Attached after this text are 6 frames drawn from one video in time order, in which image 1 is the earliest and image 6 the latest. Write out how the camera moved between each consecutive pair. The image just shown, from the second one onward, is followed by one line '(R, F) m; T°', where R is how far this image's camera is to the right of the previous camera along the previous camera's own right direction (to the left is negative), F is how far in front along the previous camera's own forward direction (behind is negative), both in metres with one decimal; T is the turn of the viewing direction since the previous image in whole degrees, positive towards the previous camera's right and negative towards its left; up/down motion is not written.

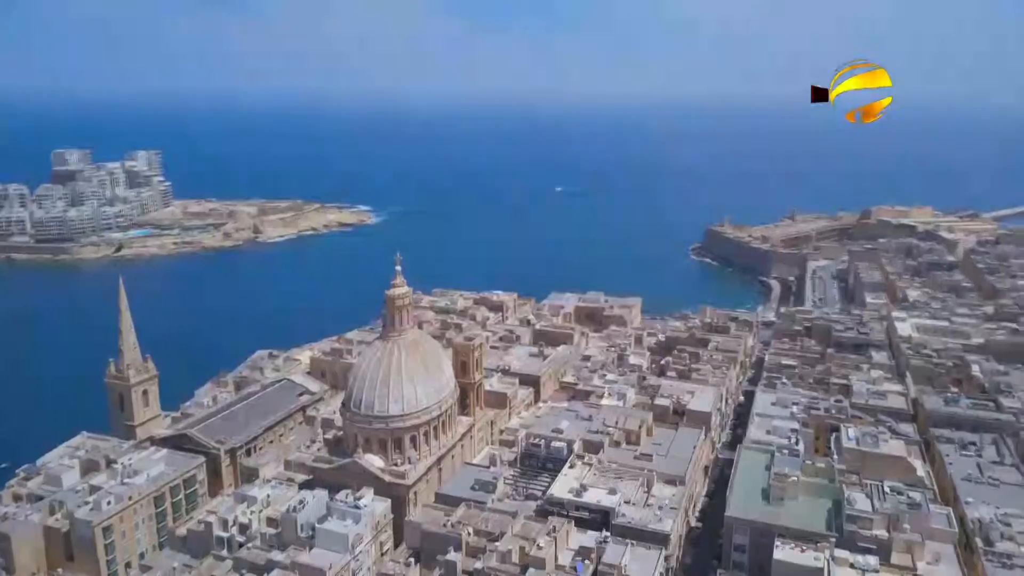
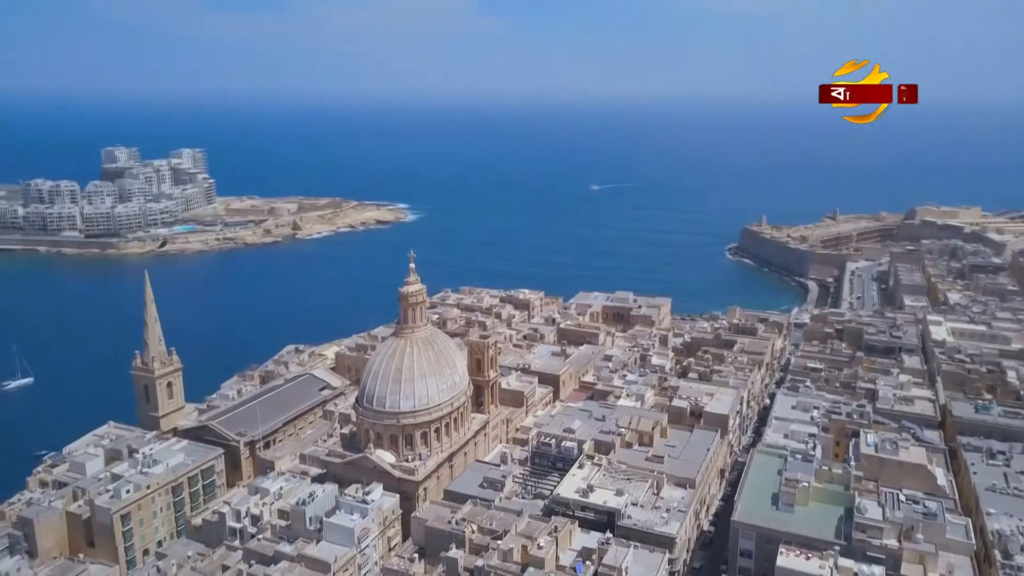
(+1.2, +0.1) m; -3°
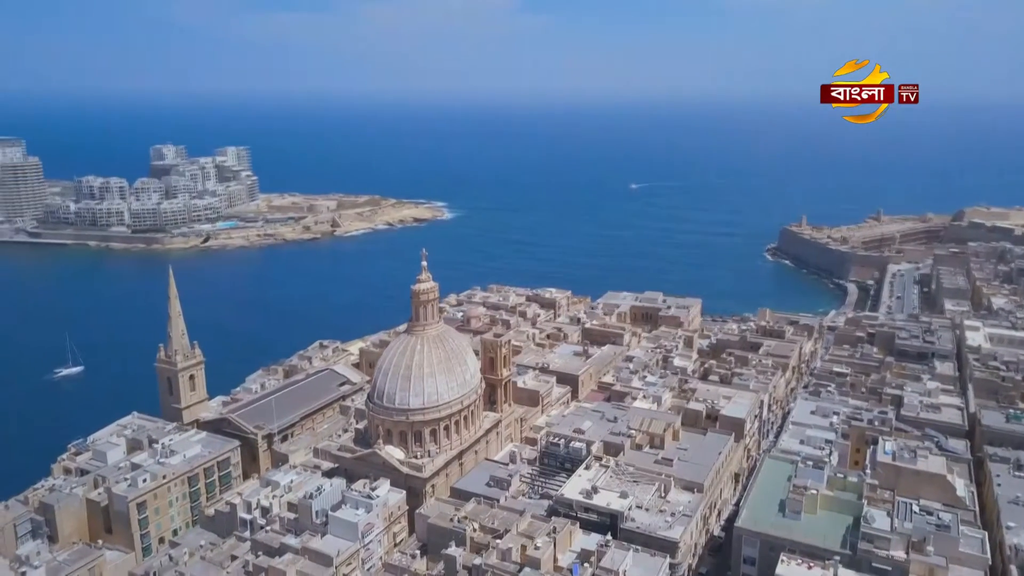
(+1.3, +0.1) m; -3°
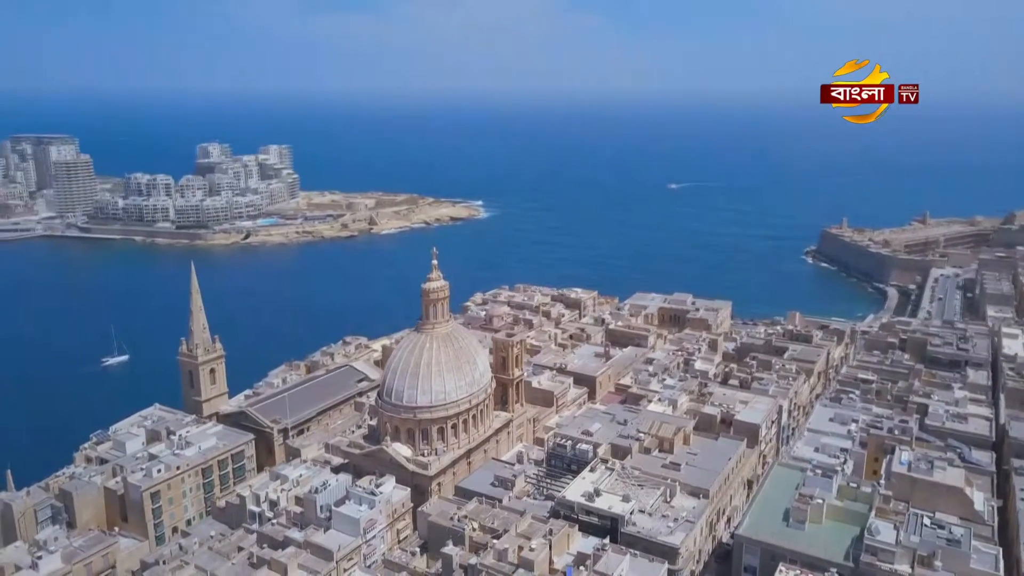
(+1.3, +0.1) m; -3°
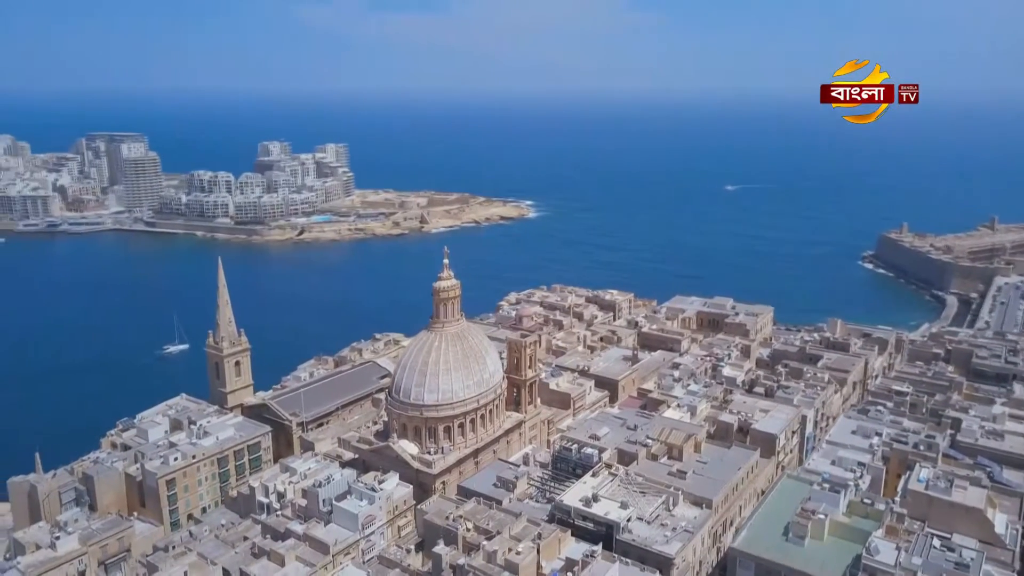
(+2.0, +0.3) m; -5°
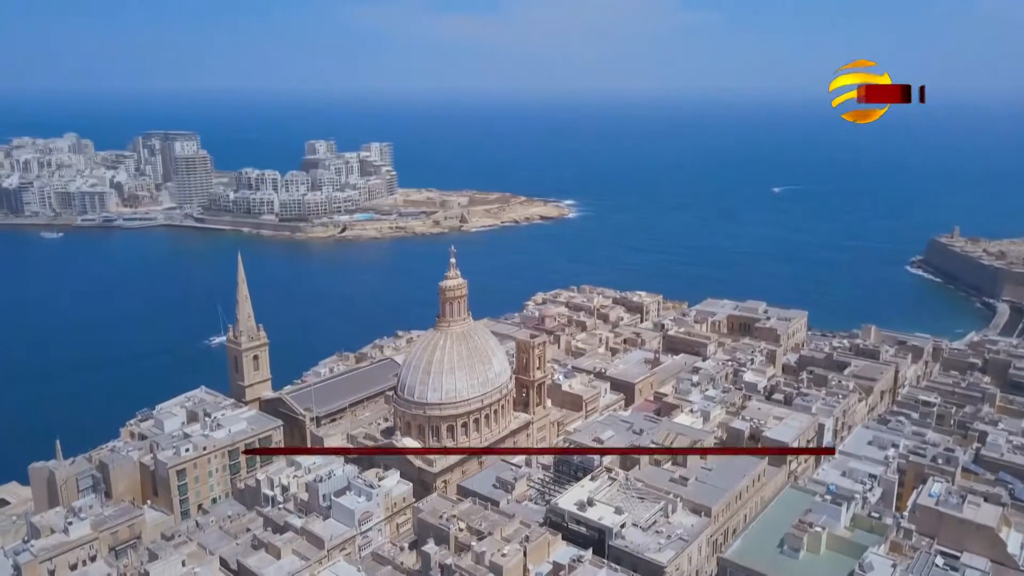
(+1.7, +0.2) m; -4°
